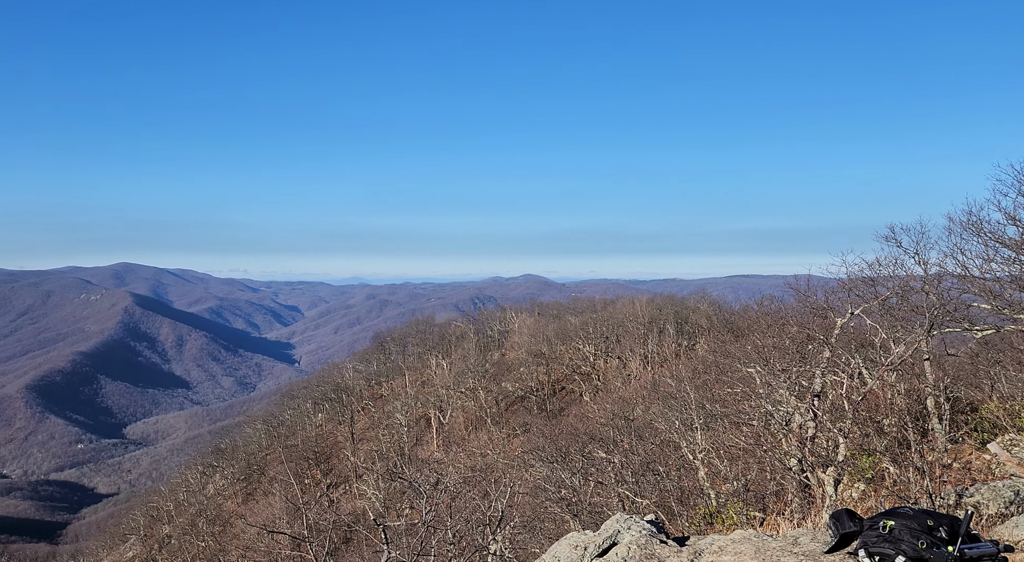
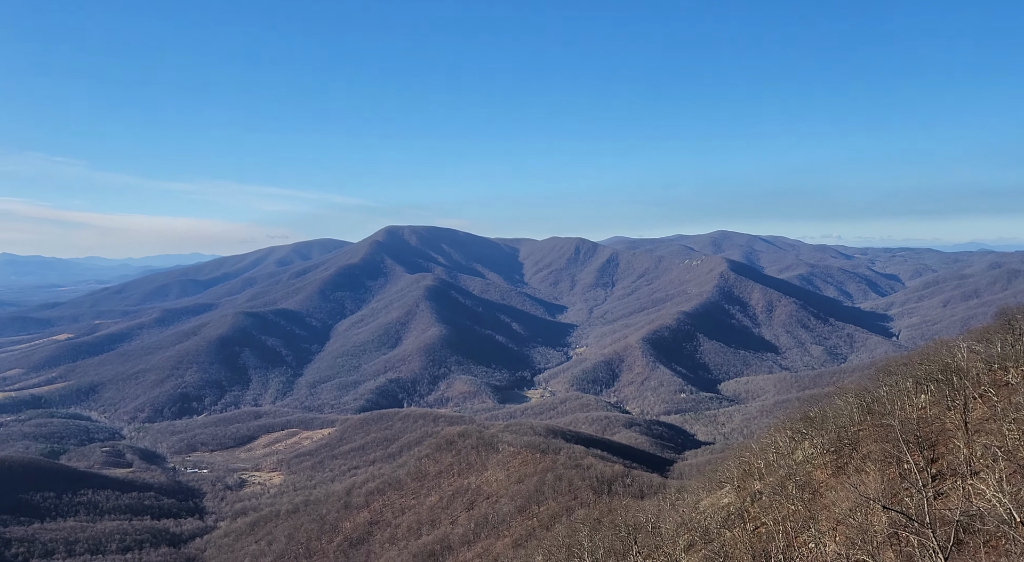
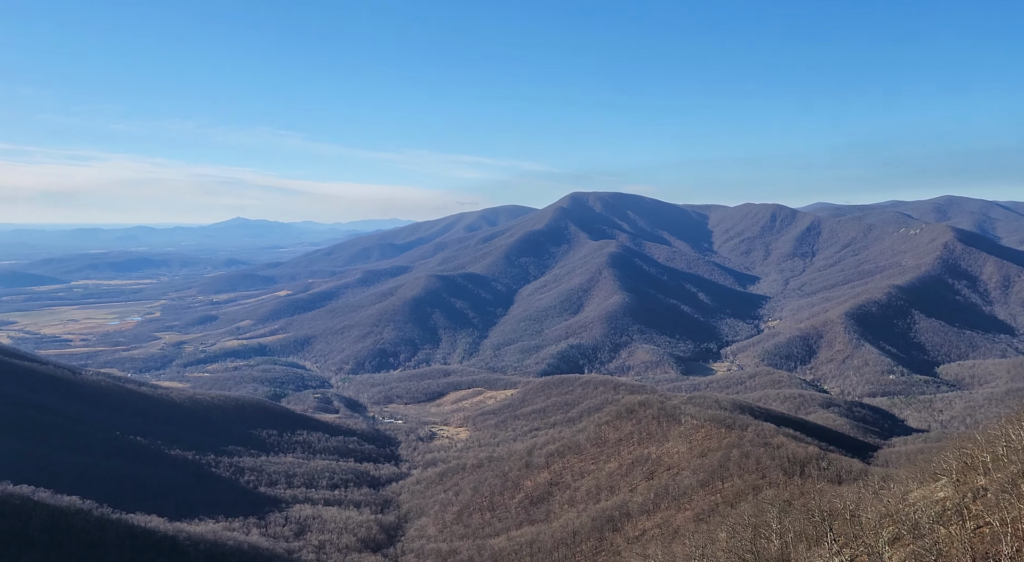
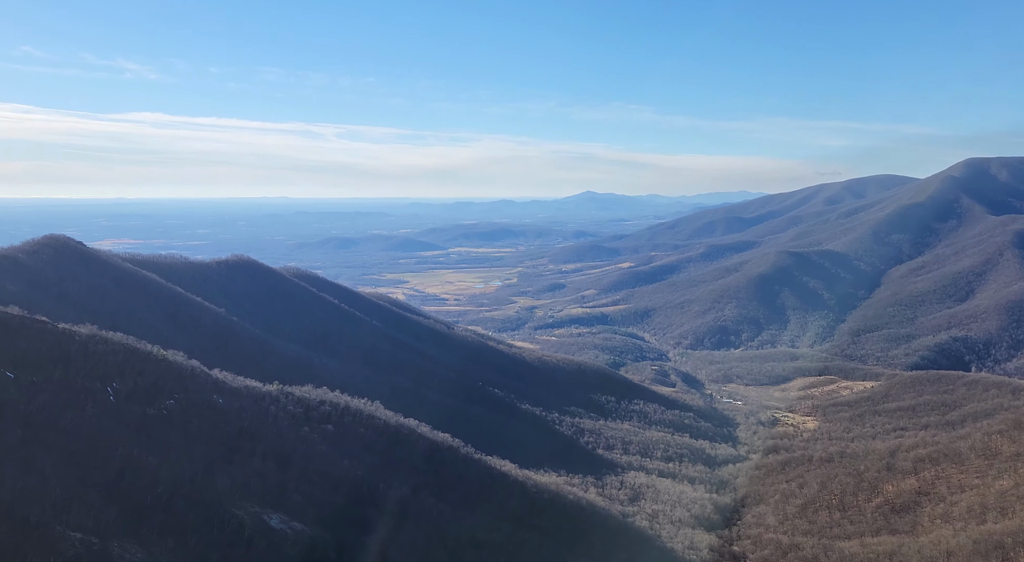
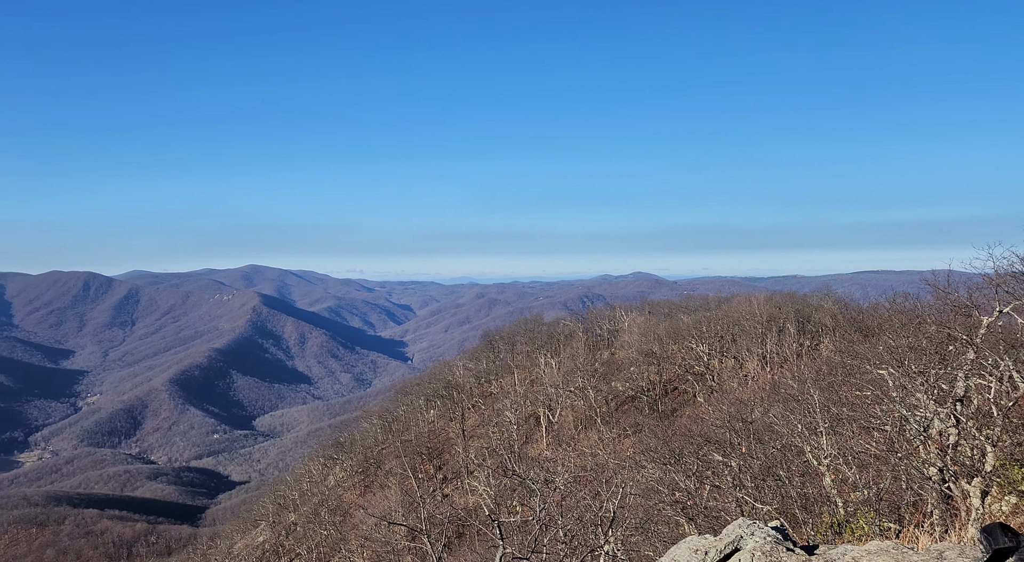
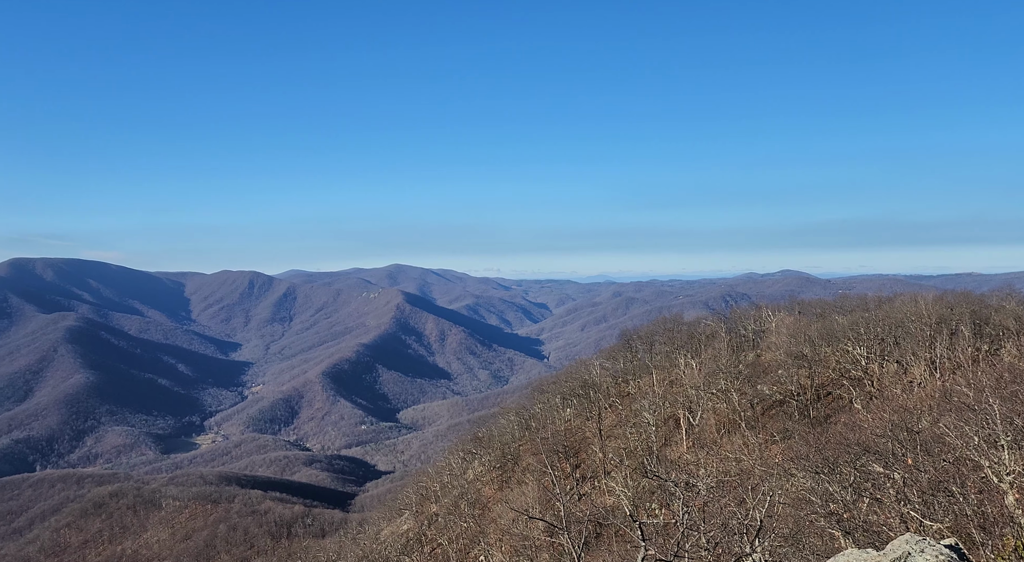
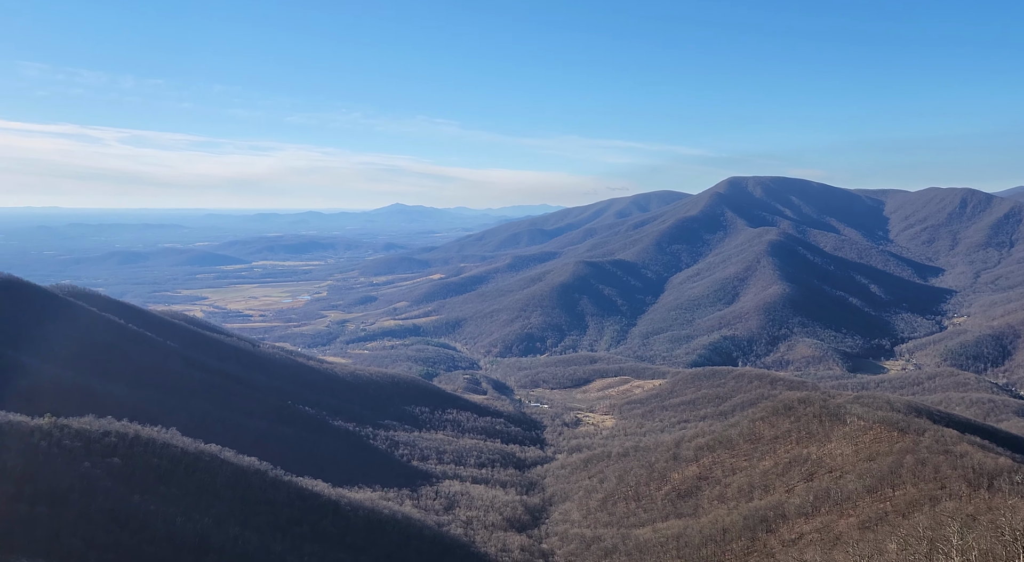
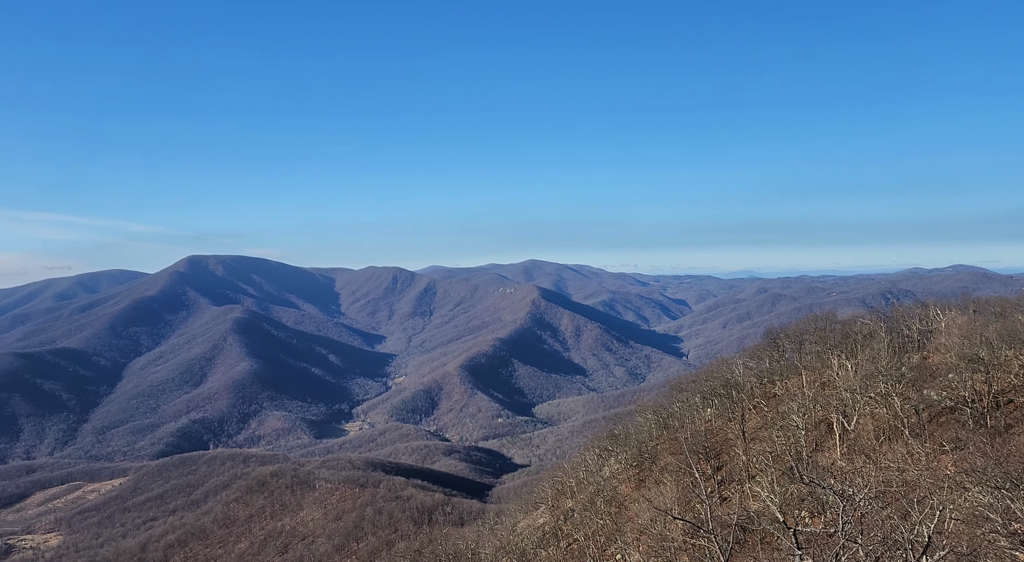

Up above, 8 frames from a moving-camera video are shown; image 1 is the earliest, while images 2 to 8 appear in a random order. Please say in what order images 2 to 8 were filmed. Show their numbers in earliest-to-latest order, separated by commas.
5, 6, 8, 2, 3, 7, 4
